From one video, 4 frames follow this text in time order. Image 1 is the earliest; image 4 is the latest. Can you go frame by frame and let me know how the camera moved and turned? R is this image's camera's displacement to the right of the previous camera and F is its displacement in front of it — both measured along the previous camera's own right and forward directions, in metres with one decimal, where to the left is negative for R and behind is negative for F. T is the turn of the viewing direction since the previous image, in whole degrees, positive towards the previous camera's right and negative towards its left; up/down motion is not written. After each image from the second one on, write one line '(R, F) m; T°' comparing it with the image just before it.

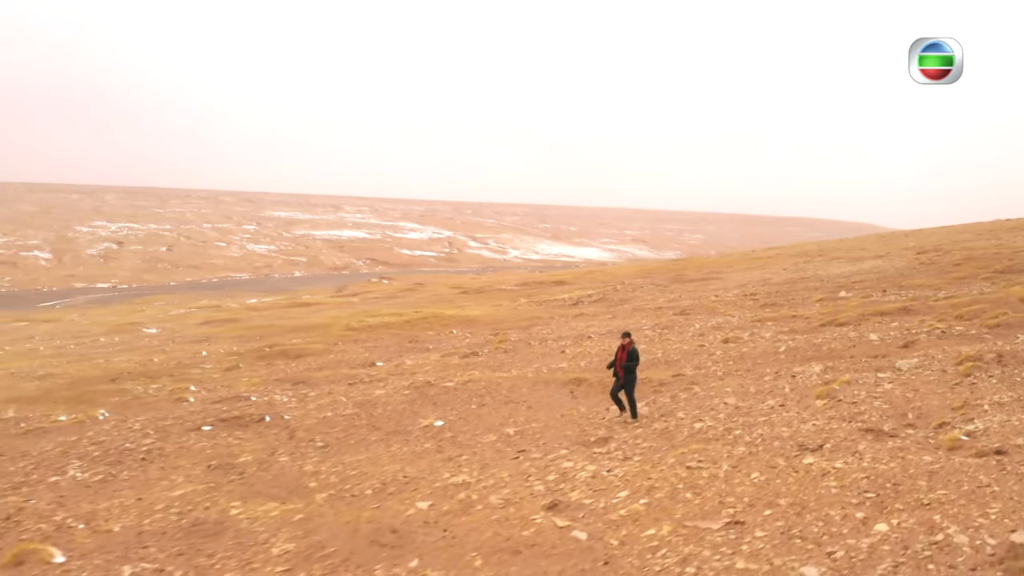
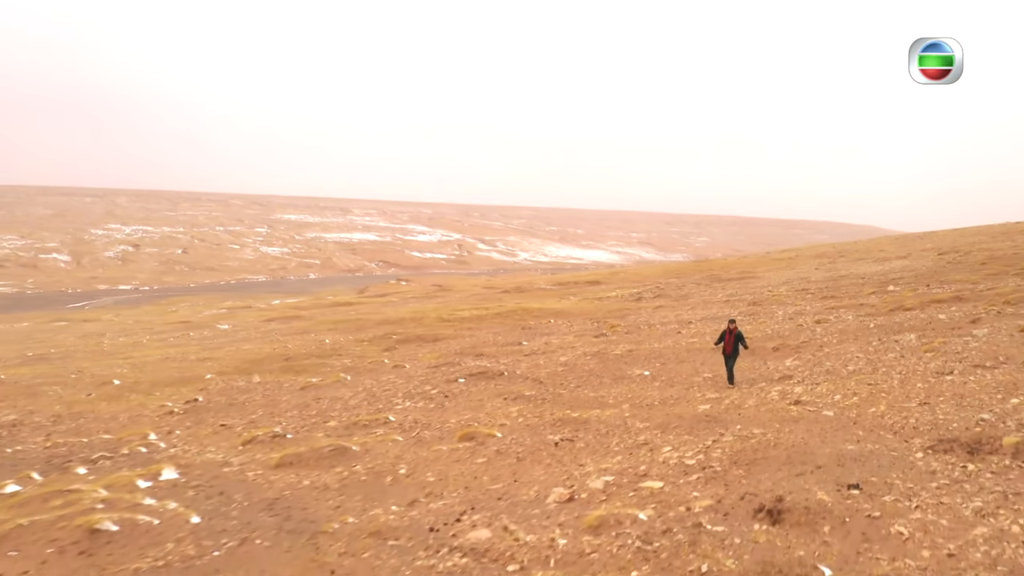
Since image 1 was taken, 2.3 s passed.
(-5.2, -6.4) m; 0°
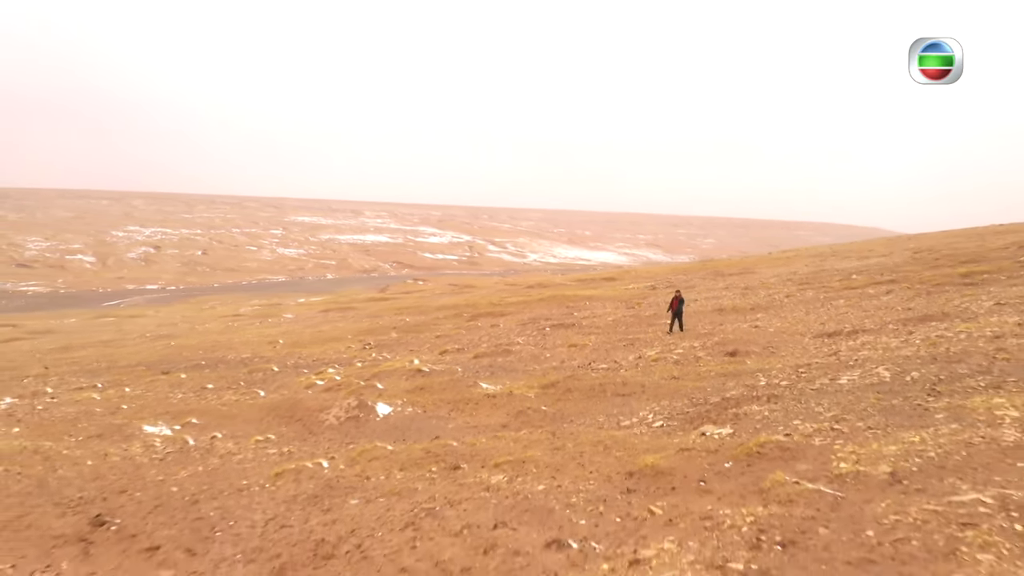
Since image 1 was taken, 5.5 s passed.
(-2.9, -13.3) m; 0°
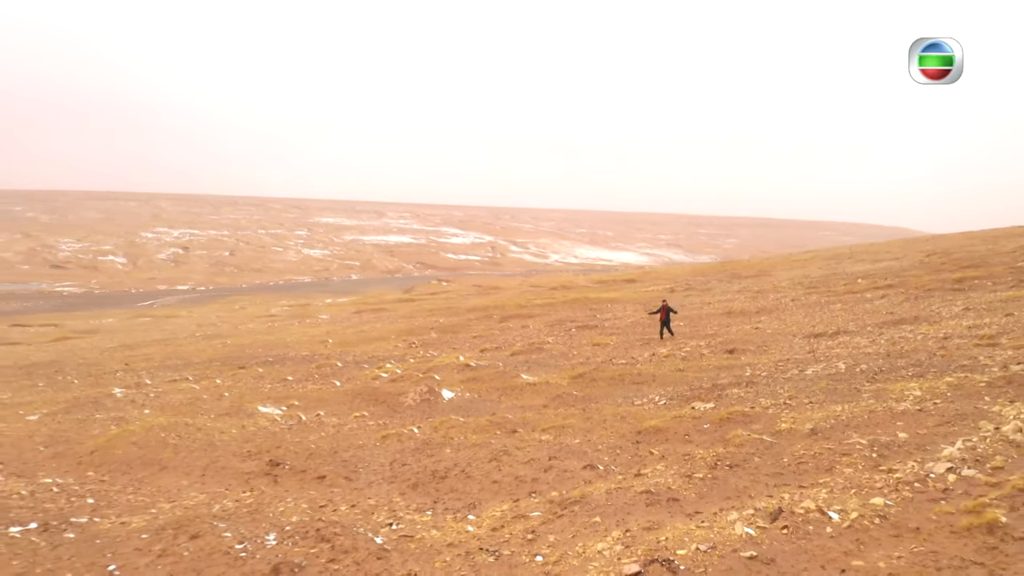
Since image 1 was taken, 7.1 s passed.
(-0.4, -4.6) m; -1°
